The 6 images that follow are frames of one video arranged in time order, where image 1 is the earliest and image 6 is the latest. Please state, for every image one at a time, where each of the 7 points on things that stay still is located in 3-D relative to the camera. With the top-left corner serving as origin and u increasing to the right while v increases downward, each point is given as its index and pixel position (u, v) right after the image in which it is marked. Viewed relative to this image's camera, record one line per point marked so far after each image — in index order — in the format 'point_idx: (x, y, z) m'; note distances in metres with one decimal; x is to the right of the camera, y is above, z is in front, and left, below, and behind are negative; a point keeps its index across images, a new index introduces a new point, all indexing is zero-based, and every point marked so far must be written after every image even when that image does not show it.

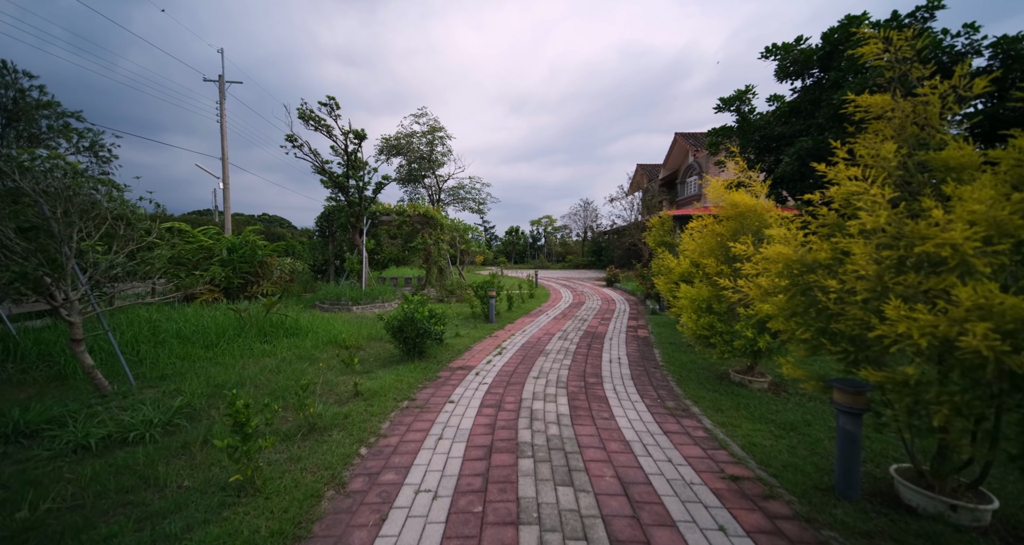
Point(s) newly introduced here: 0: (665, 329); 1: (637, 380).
0: (+2.6, -1.0, +7.5) m
1: (+1.3, -1.1, +4.5) m
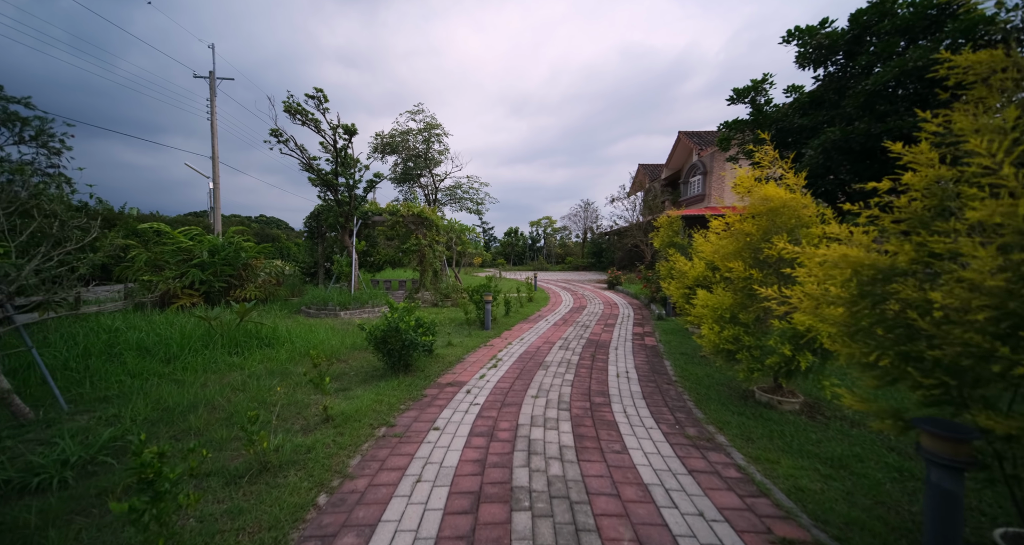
0: (+2.6, -1.1, +6.9) m
1: (+1.3, -1.2, +4.0) m
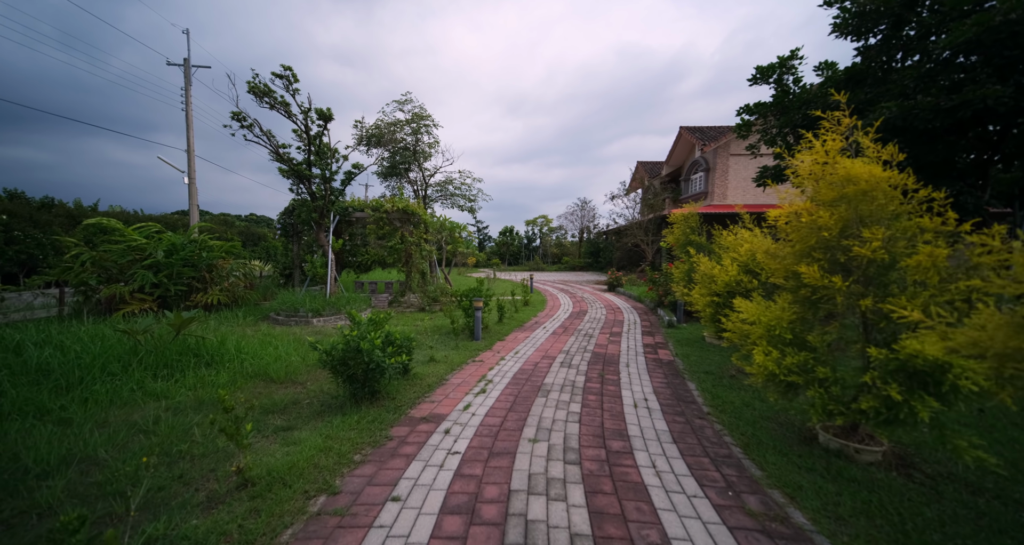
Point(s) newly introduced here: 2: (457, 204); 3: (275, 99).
0: (+2.5, -1.1, +6.0) m
1: (+1.2, -1.2, +3.0) m
2: (-2.0, +2.4, +15.4) m
3: (-4.0, +3.0, +7.4) m
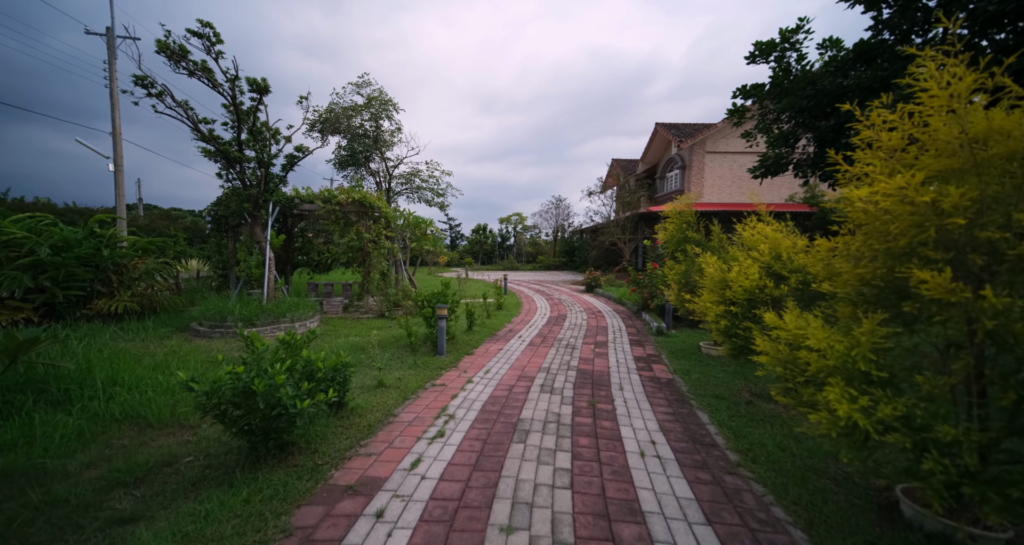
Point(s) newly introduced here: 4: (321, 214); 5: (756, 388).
0: (+2.1, -1.2, +5.2) m
1: (+1.0, -1.2, +2.1) m
2: (-2.9, +2.4, +14.2) m
3: (-4.5, +2.9, +6.1) m
4: (-4.1, +1.3, +9.4) m
5: (+2.5, -1.2, +4.4) m
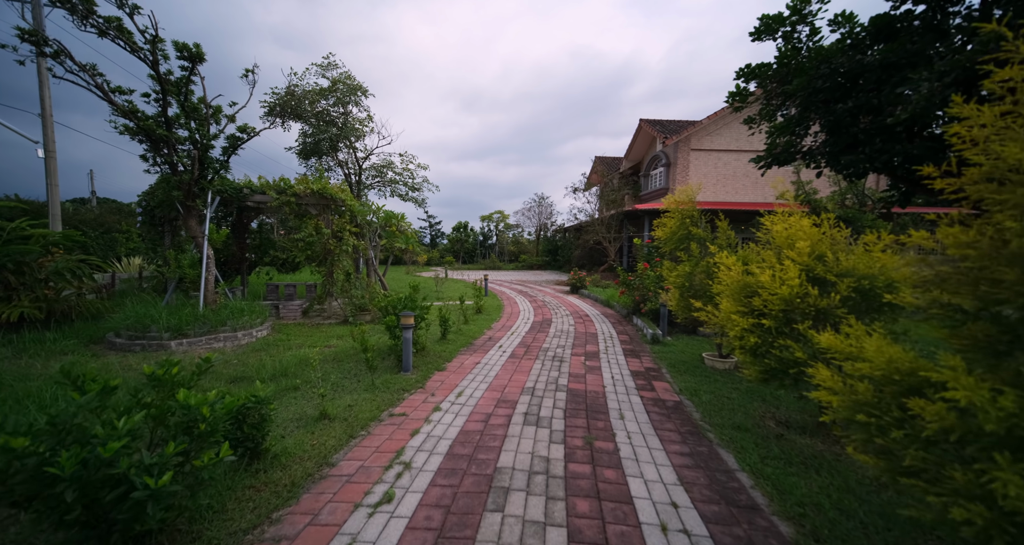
0: (+1.9, -1.2, +4.4) m
1: (+0.9, -1.3, +1.3) m
2: (-3.5, +2.4, +13.3) m
3: (-4.7, +2.9, +5.1) m
4: (-4.5, +1.3, +8.4) m
5: (+2.3, -1.2, +3.7) m
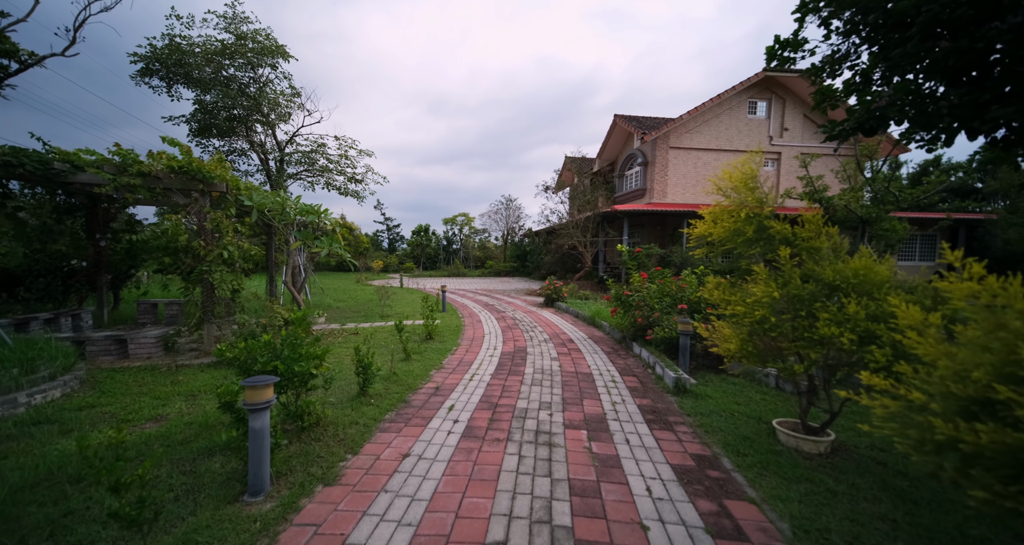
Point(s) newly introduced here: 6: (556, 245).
0: (+1.7, -1.3, +2.2) m
1: (+0.9, -1.4, -0.9) m
2: (-4.4, +2.2, +10.7) m
3: (-5.0, +2.8, +2.5) m
4: (-5.1, +1.1, +5.7) m
5: (+2.1, -1.3, +1.5) m
6: (+1.8, +1.1, +18.0) m
